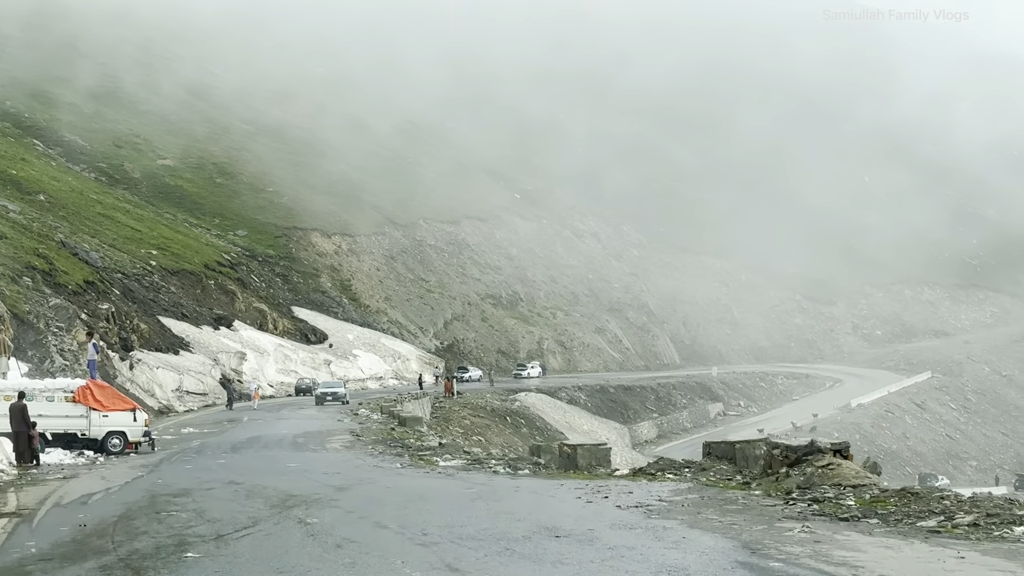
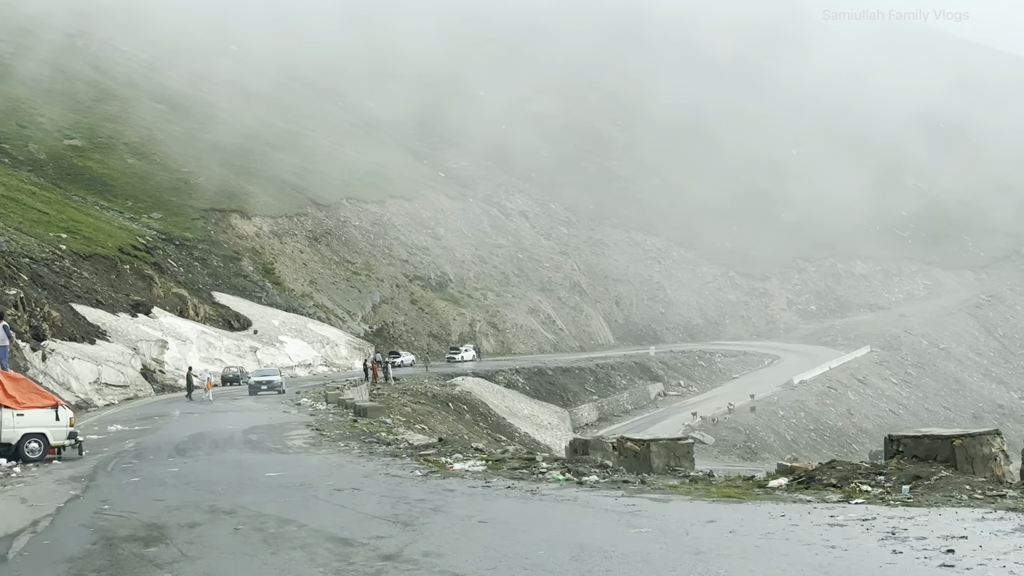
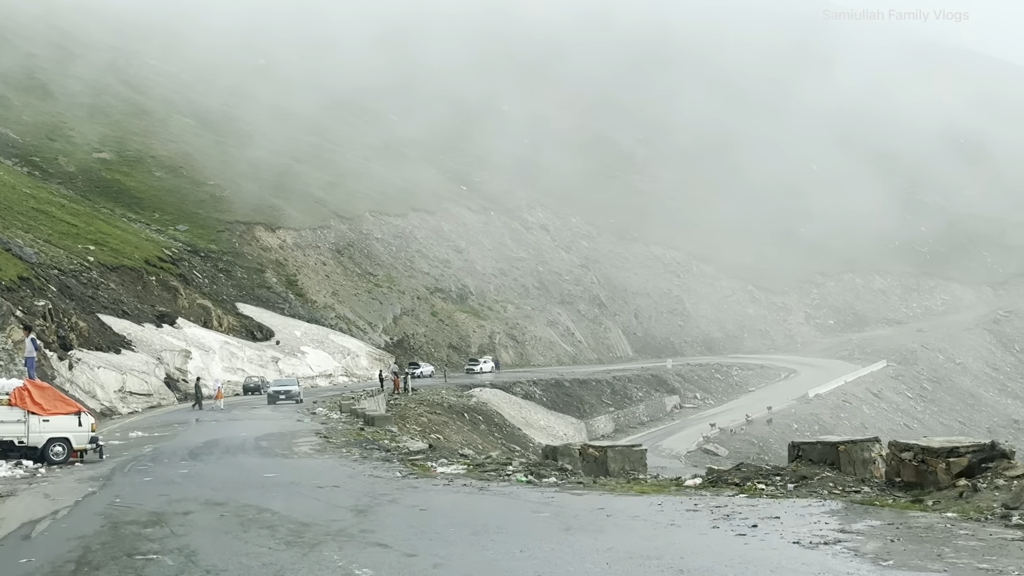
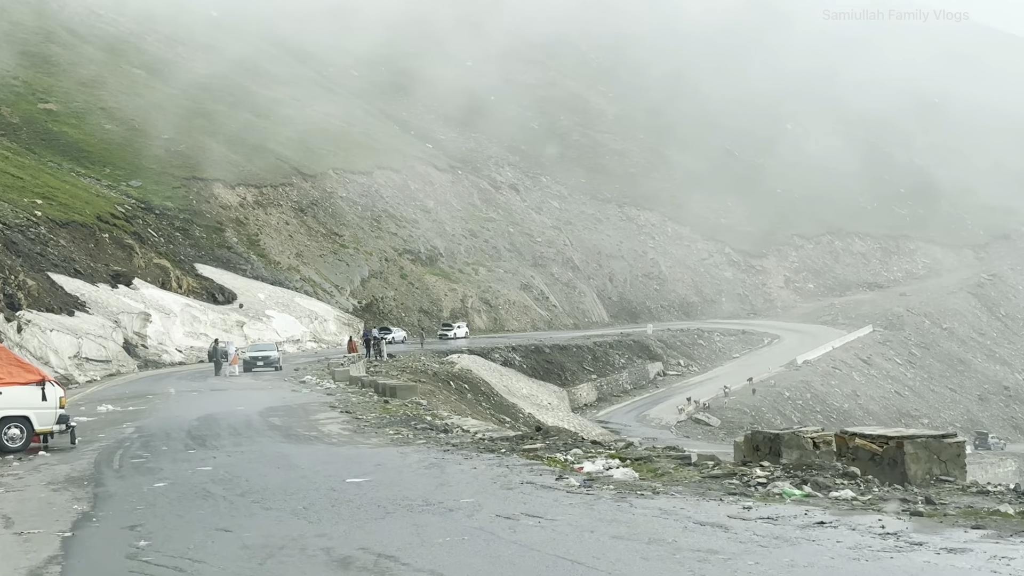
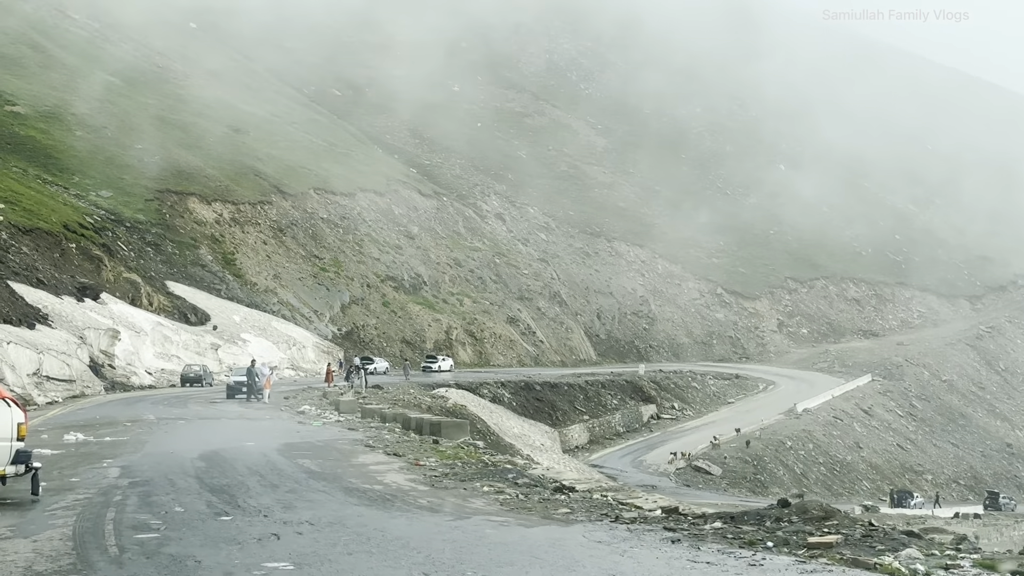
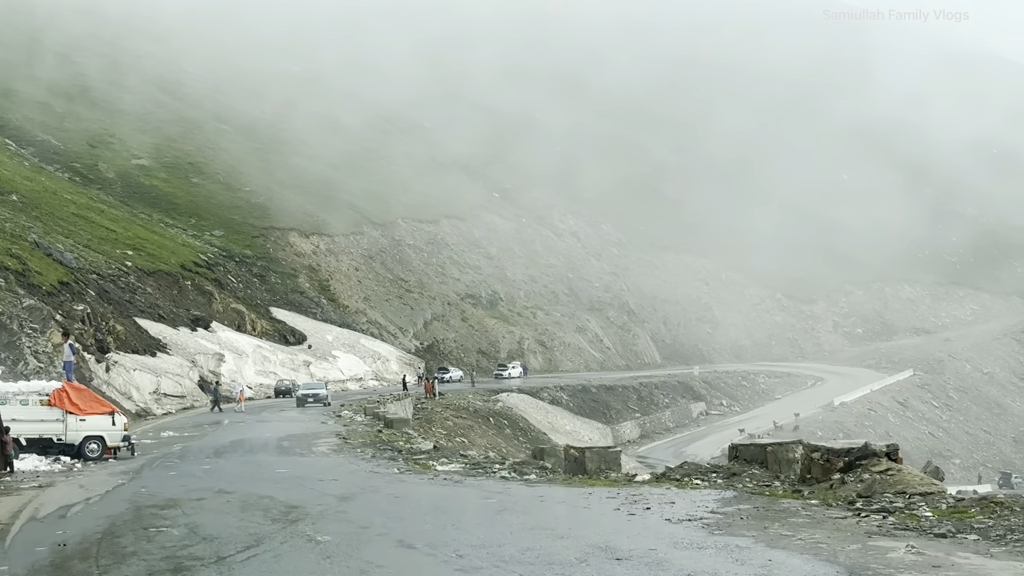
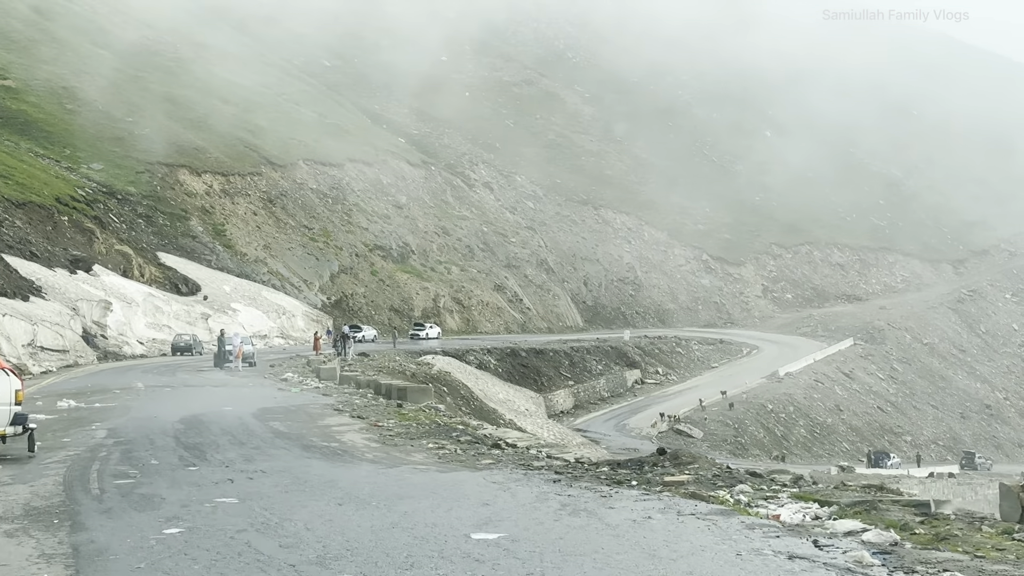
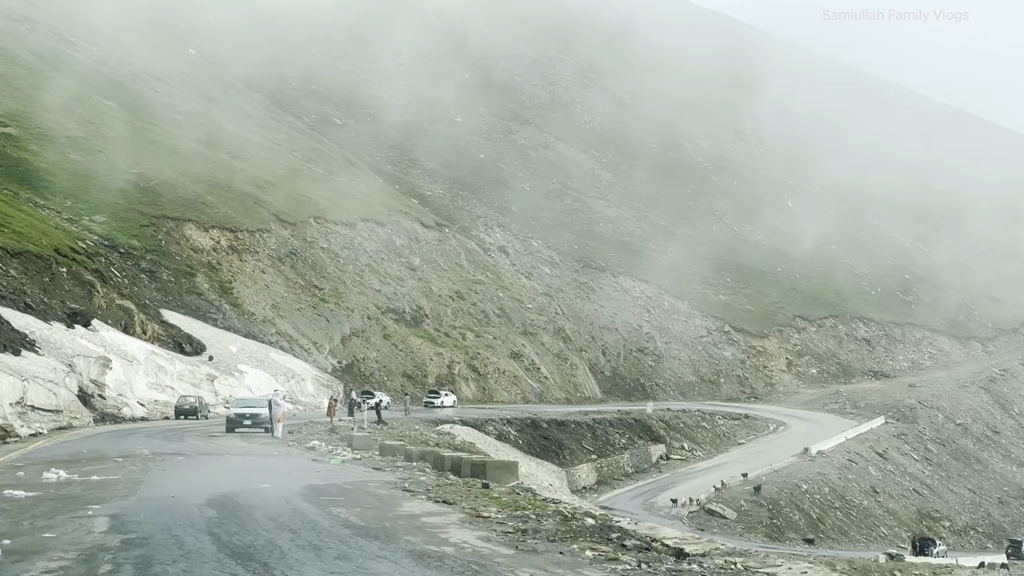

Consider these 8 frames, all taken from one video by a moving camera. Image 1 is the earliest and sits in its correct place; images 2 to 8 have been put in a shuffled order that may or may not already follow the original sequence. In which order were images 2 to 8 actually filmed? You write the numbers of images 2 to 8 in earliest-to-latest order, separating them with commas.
6, 3, 2, 4, 7, 5, 8
